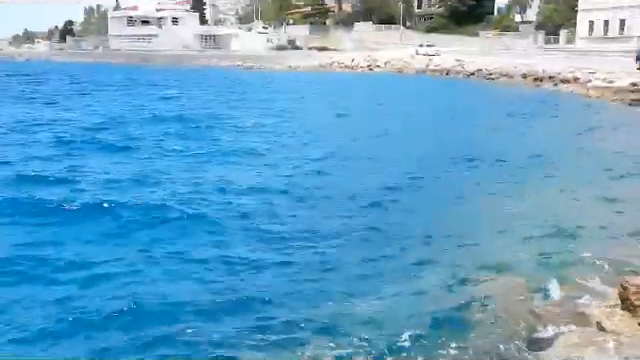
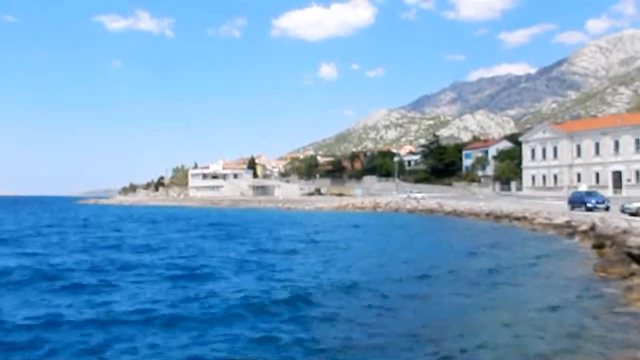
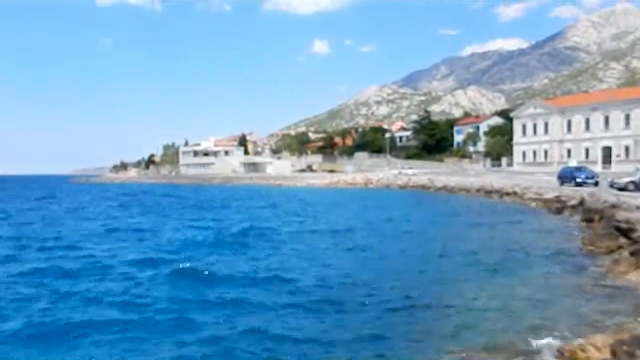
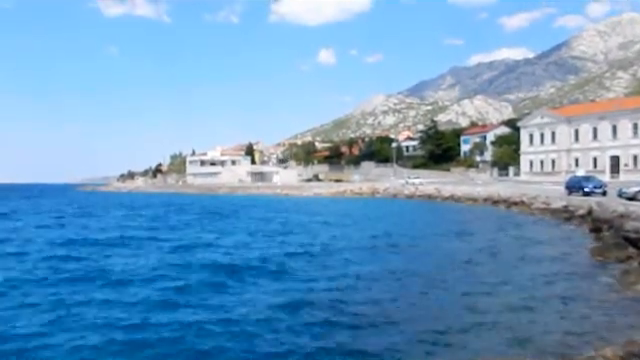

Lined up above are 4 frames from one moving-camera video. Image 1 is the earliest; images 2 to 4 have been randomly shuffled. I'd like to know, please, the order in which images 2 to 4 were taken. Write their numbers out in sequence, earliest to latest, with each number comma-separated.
3, 4, 2
